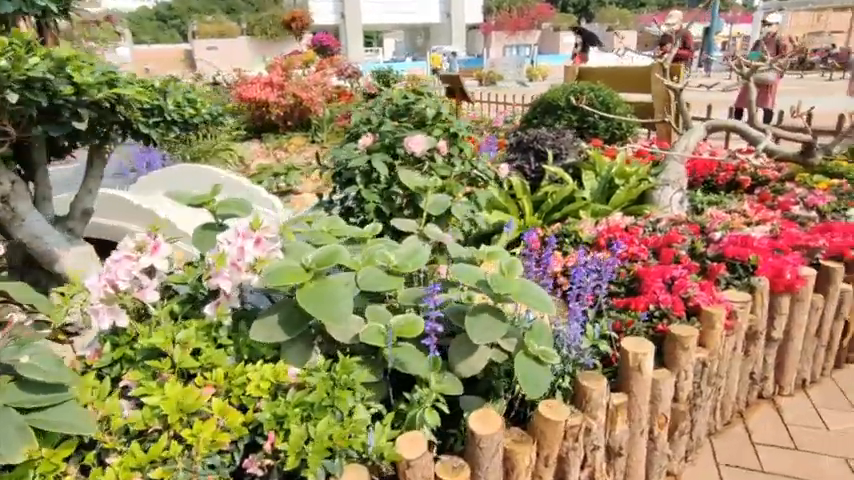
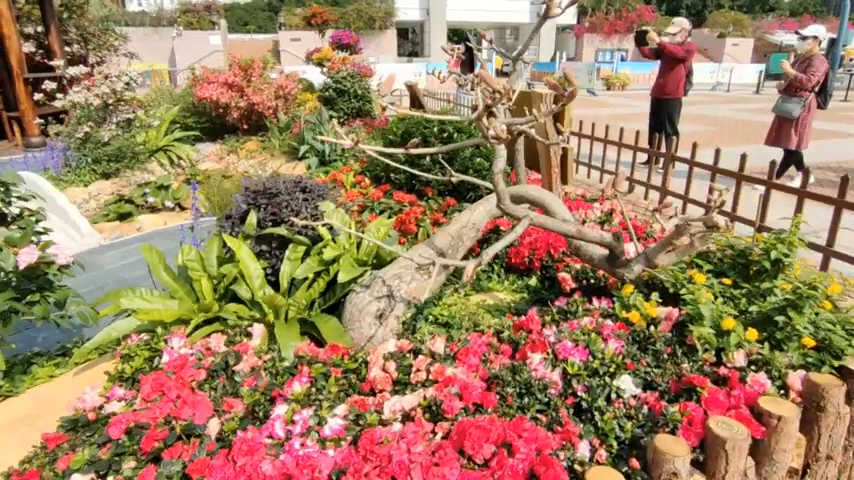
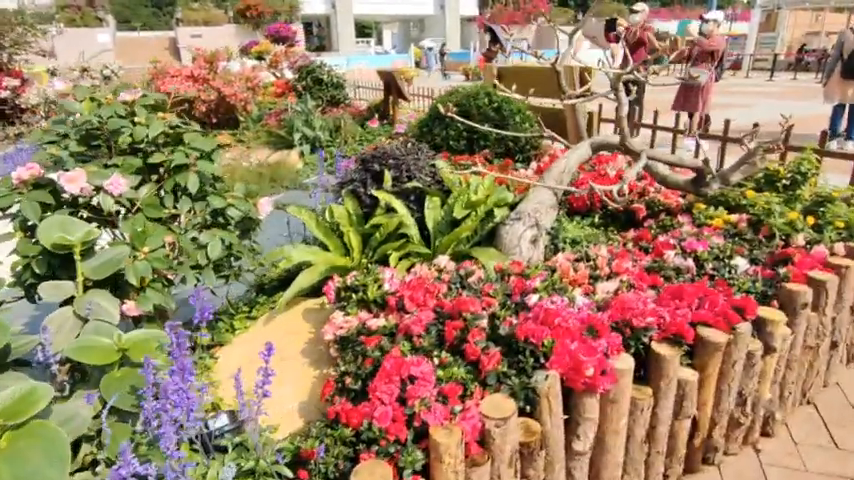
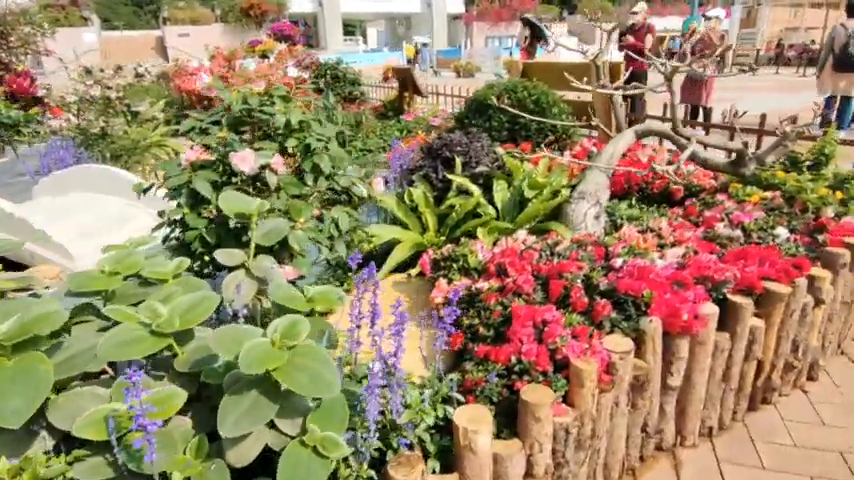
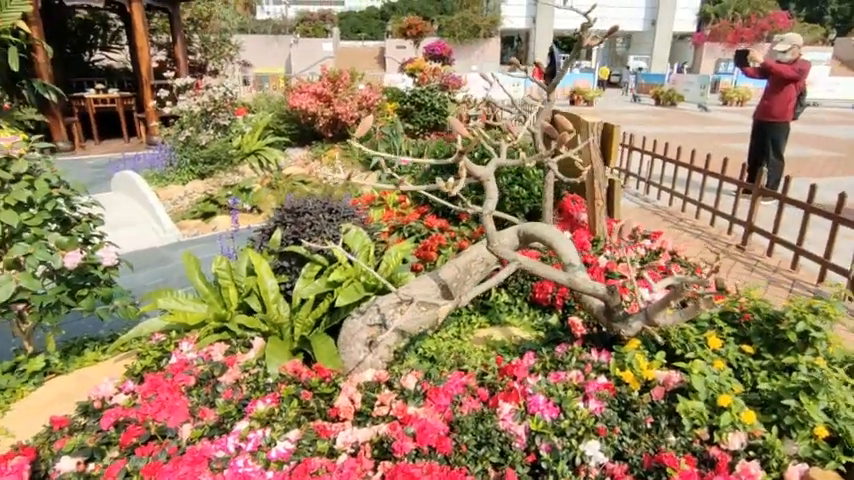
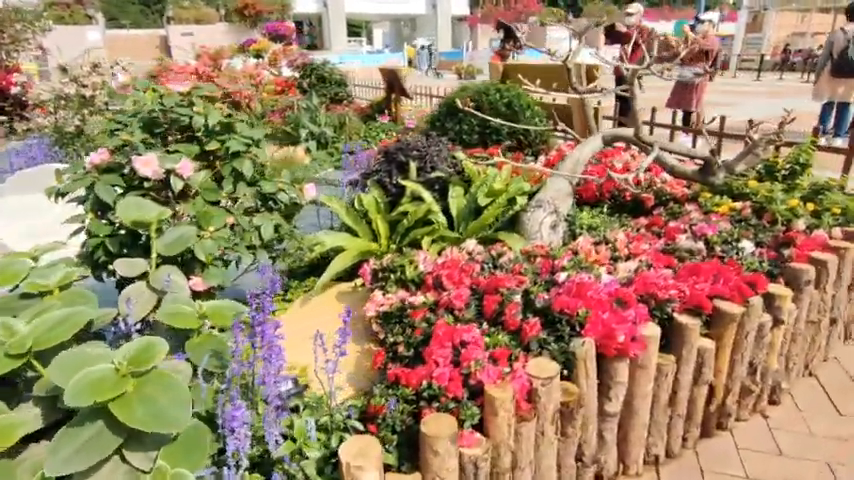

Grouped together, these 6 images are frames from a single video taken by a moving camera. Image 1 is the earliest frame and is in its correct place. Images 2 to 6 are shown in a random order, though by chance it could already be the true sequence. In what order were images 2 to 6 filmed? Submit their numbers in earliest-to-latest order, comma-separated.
4, 6, 3, 2, 5
